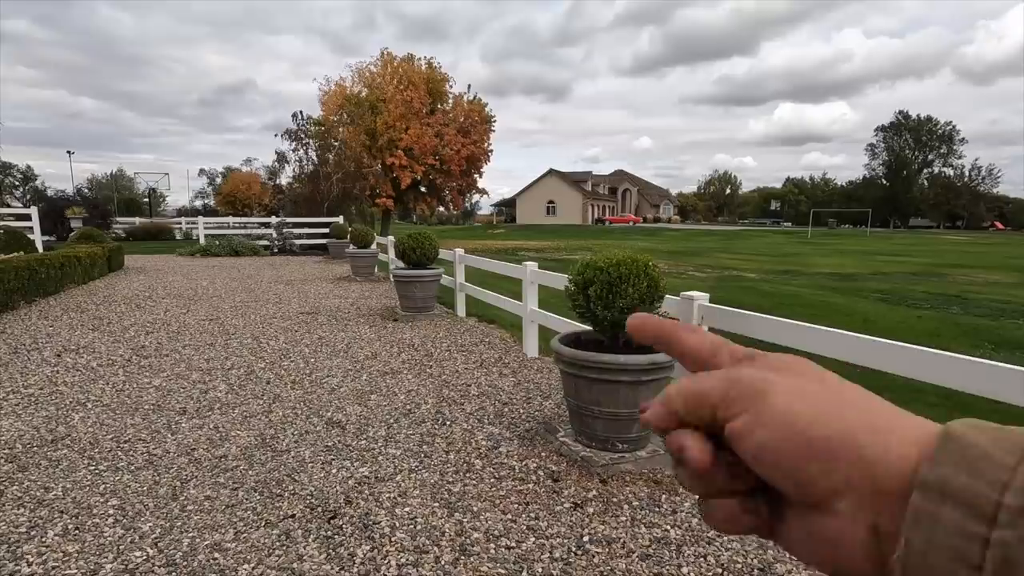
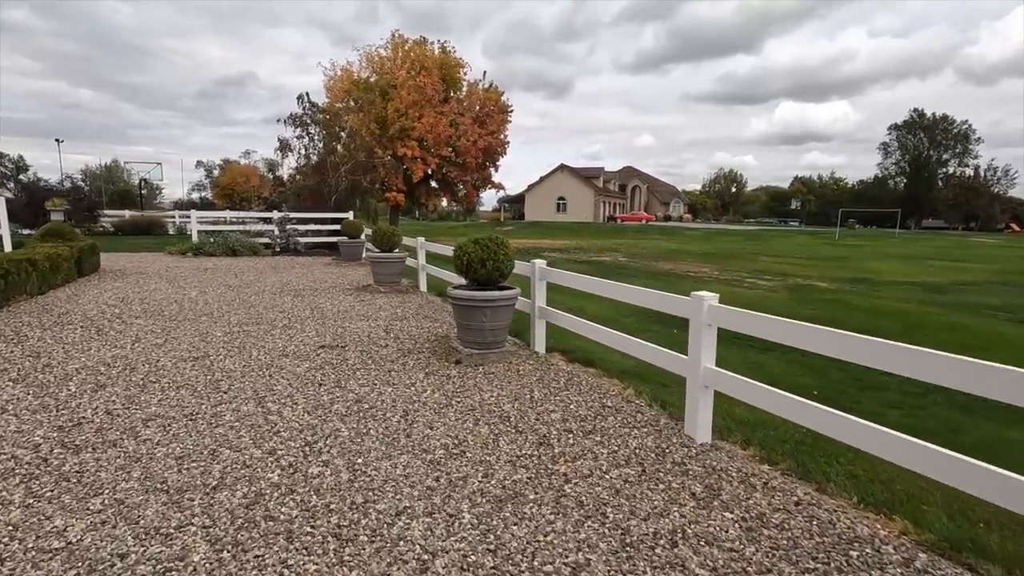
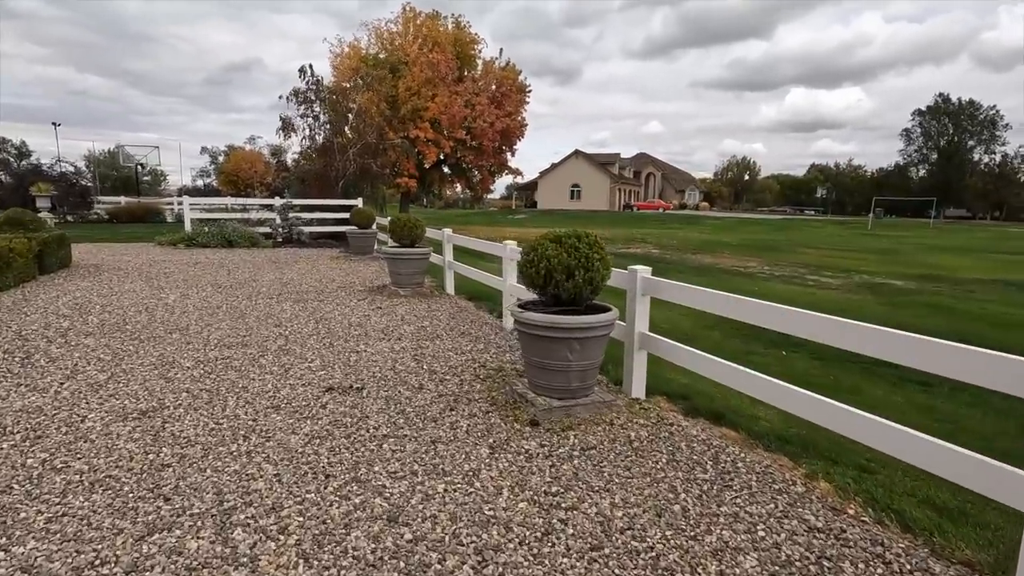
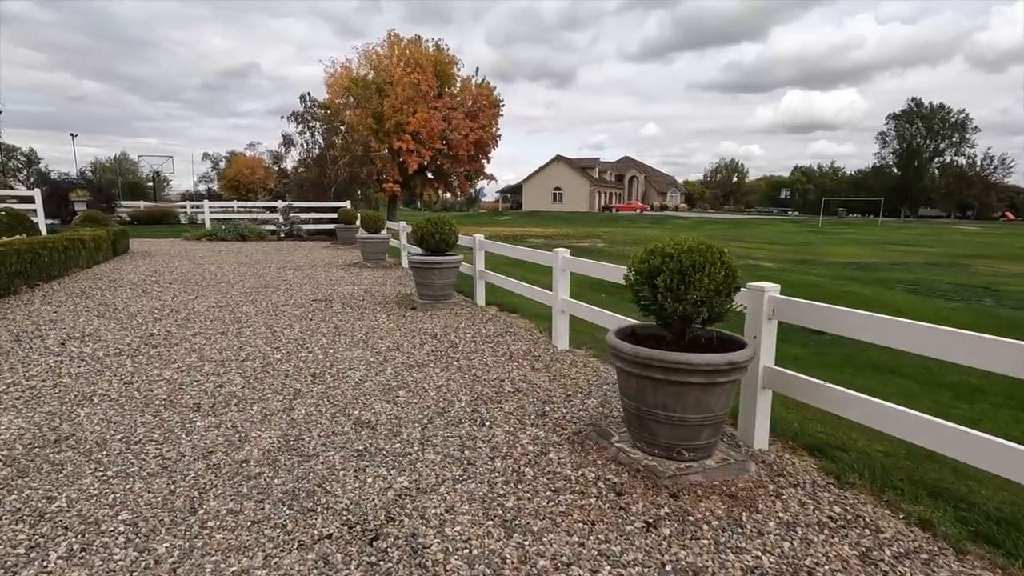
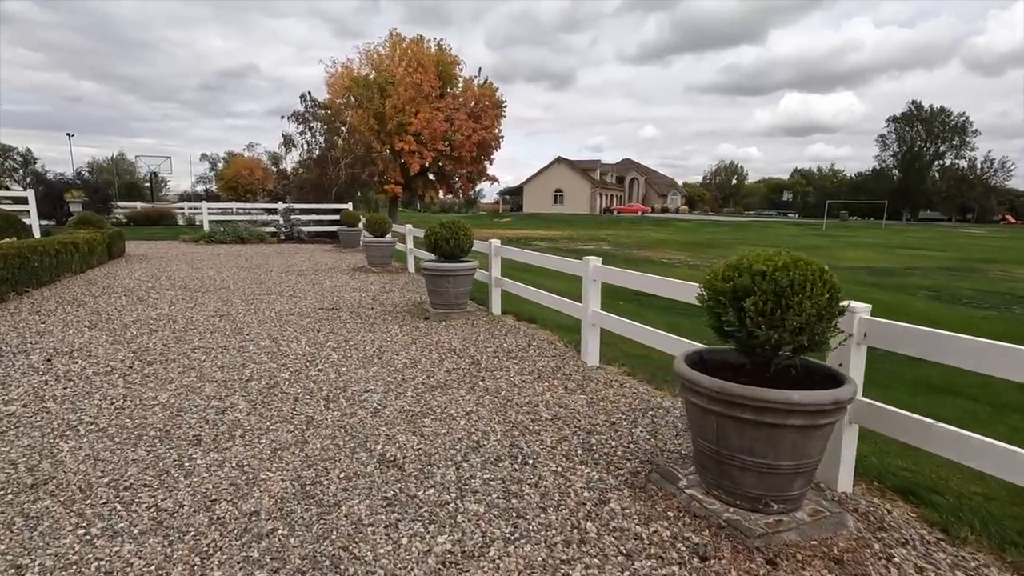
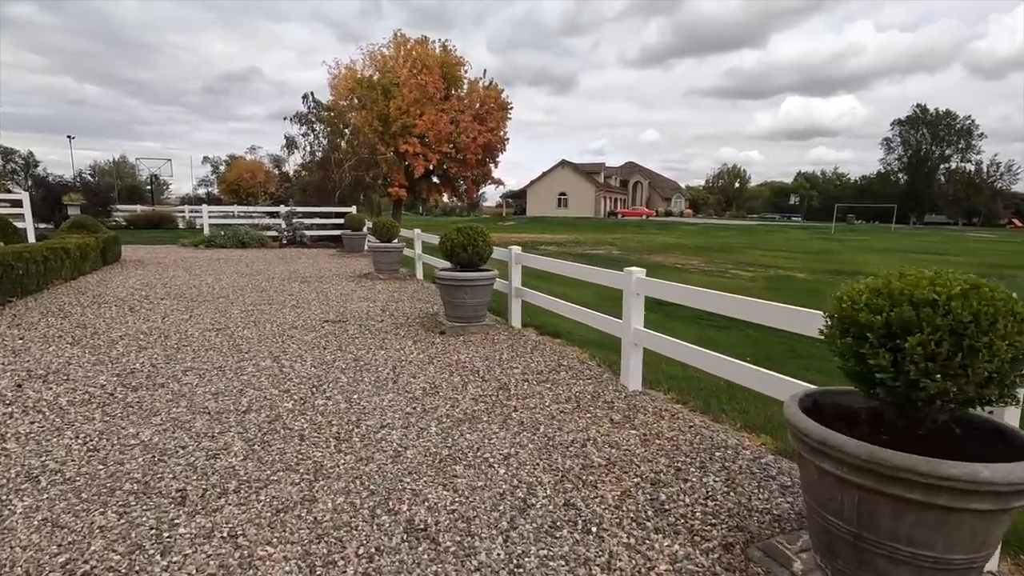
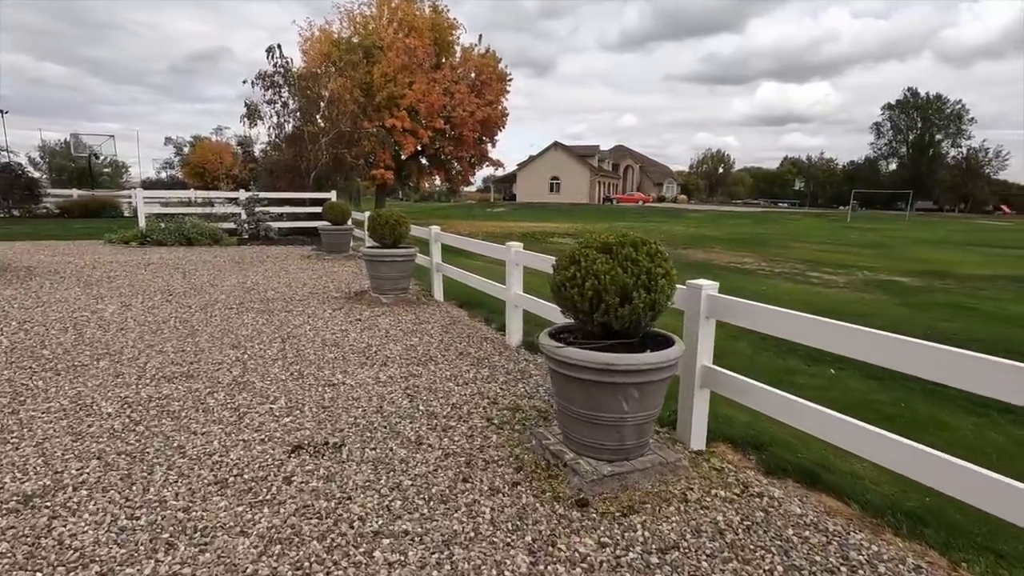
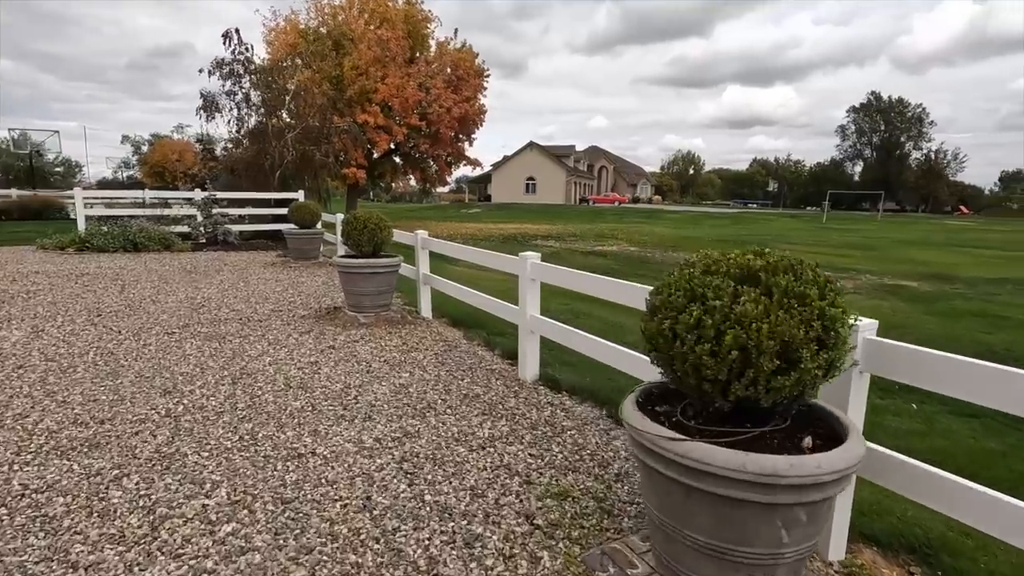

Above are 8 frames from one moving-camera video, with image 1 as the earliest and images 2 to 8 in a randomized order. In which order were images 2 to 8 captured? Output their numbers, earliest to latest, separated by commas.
4, 5, 6, 2, 3, 7, 8
